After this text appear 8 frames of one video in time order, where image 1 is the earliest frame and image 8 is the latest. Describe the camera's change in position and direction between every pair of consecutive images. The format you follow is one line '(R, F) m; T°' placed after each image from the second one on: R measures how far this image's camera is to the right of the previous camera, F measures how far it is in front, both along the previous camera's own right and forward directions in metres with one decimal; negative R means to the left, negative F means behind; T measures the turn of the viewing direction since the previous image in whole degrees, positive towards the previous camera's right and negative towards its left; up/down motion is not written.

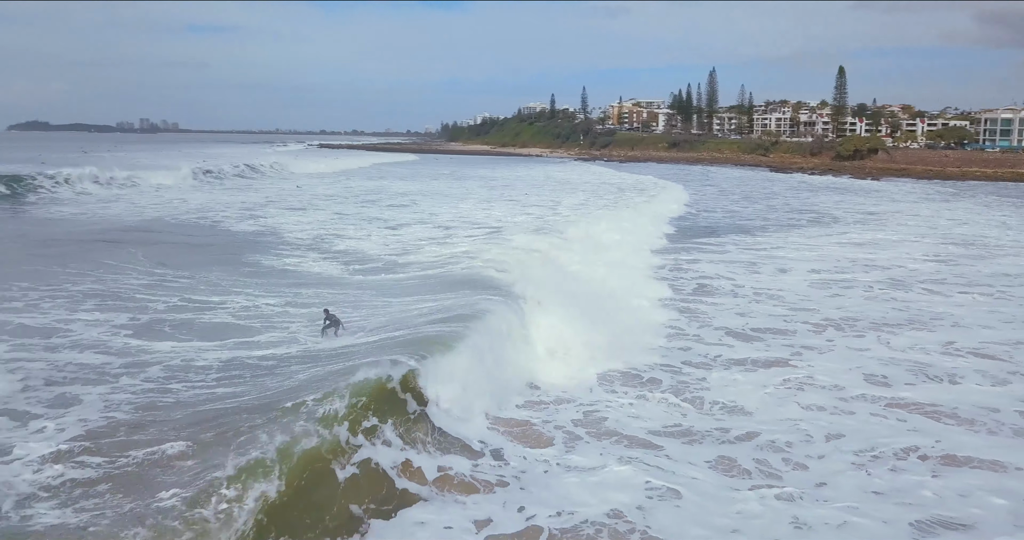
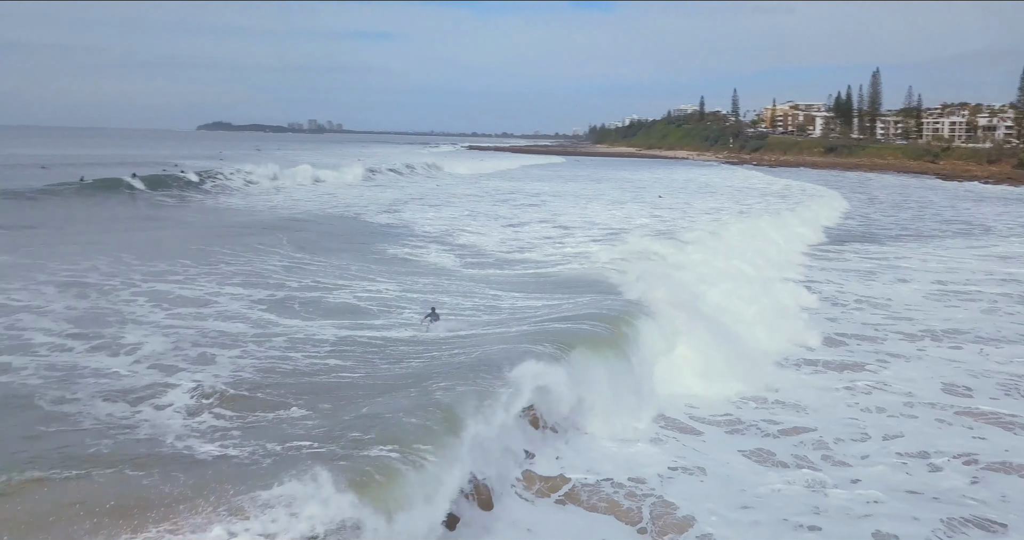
(+0.5, -0.3) m; -11°
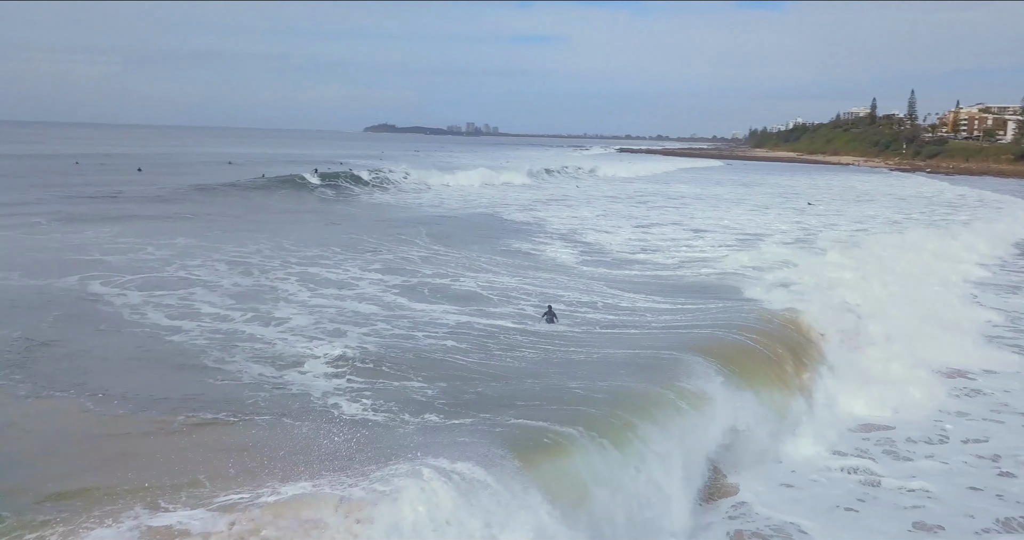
(+0.4, -0.4) m; -11°
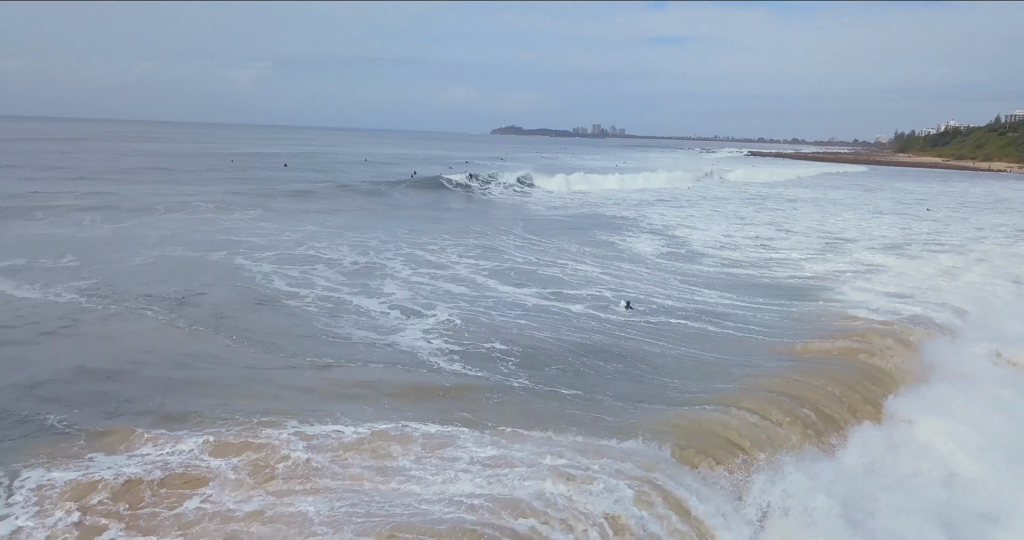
(+0.6, -1.0) m; -9°
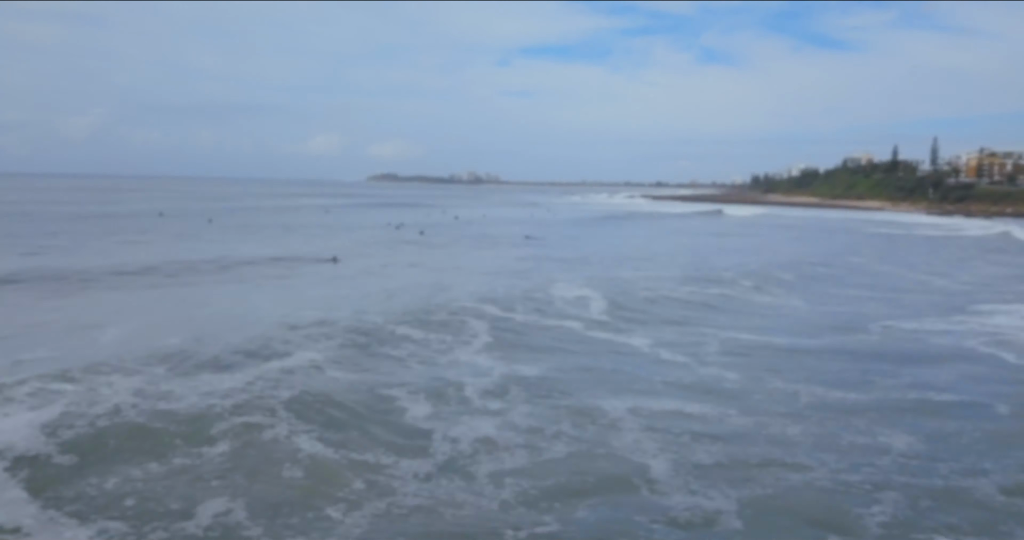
(+0.3, +0.4) m; +7°
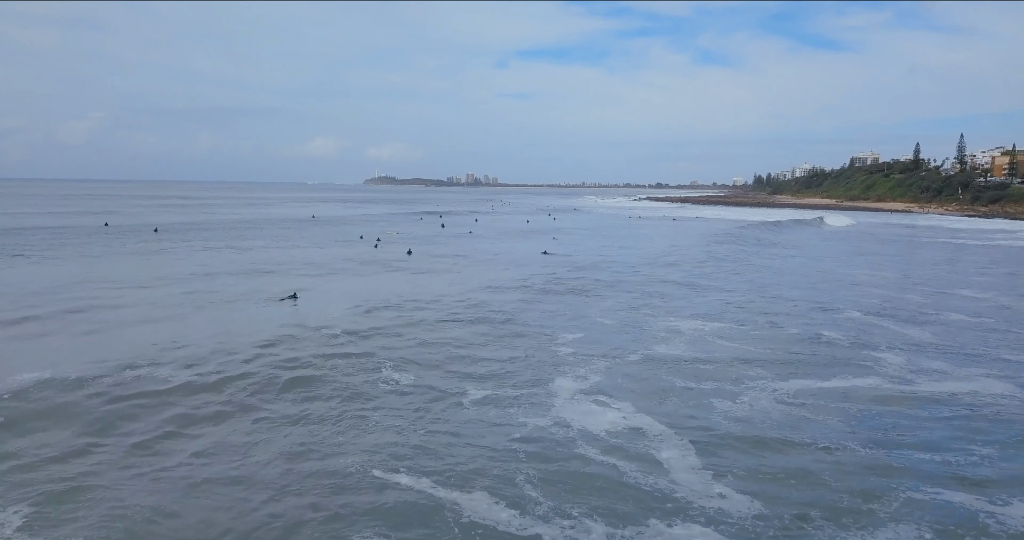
(+0.1, +6.5) m; 0°
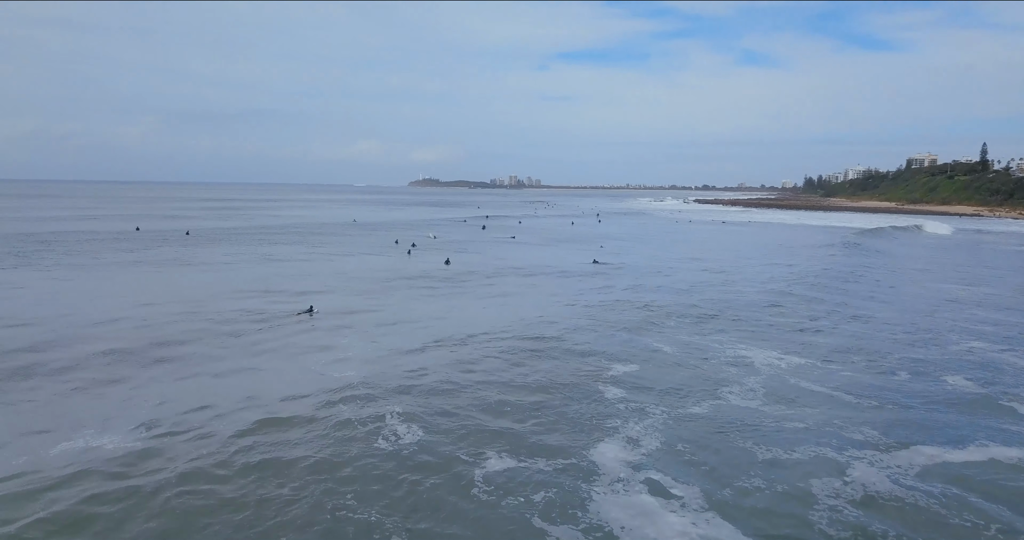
(+0.1, +2.3) m; -3°
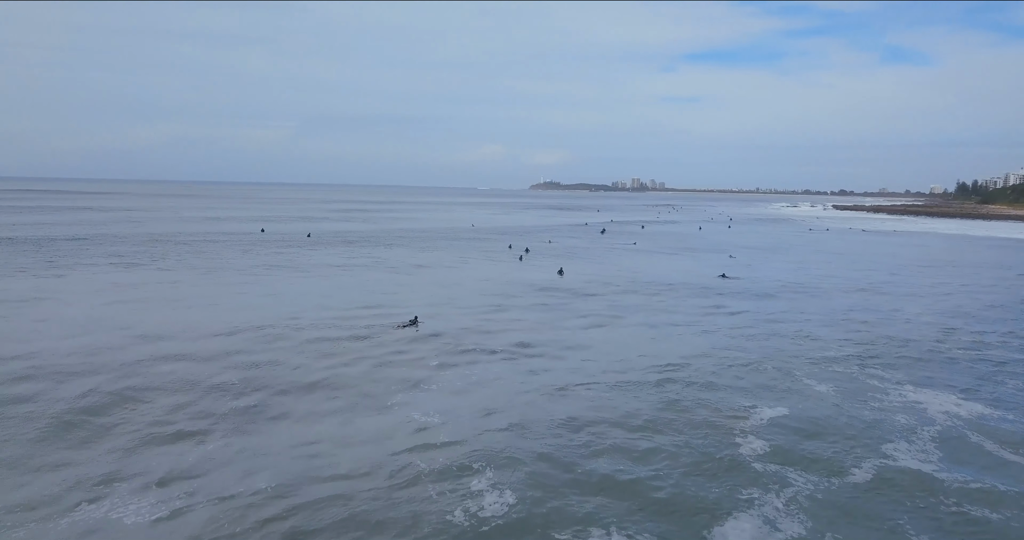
(+0.1, +1.7) m; -9°
